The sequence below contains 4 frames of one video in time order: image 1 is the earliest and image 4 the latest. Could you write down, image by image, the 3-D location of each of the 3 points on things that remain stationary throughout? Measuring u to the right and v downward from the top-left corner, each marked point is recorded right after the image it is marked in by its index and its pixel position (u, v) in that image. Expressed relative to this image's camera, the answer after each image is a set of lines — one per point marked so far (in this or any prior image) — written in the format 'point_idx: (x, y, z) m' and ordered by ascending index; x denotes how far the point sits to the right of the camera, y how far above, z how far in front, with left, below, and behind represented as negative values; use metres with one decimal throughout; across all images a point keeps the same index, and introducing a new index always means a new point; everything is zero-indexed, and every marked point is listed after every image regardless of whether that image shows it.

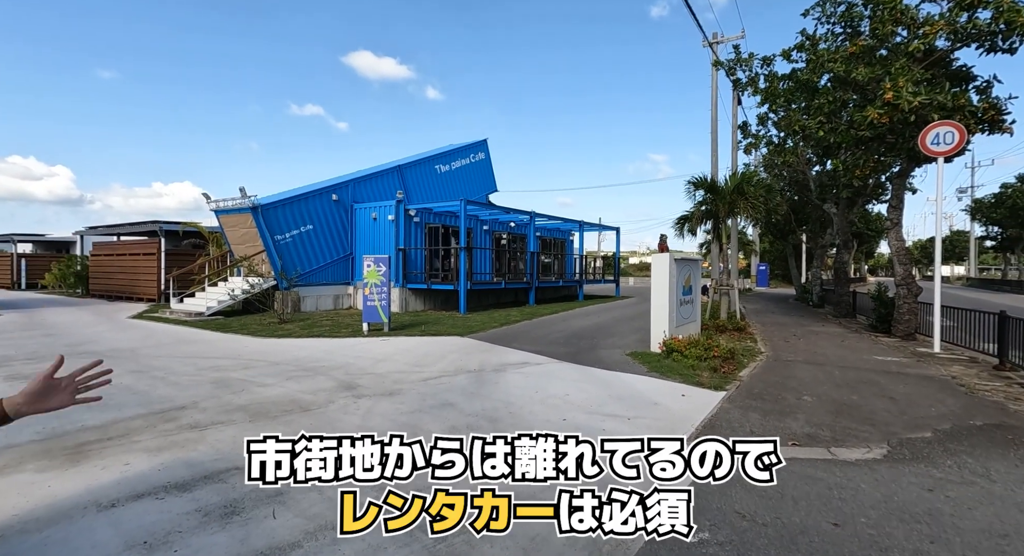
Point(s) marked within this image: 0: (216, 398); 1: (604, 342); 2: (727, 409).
0: (-3.8, -1.5, +6.7) m
1: (+1.8, -1.3, +10.5) m
2: (+2.2, -1.3, +5.2) m
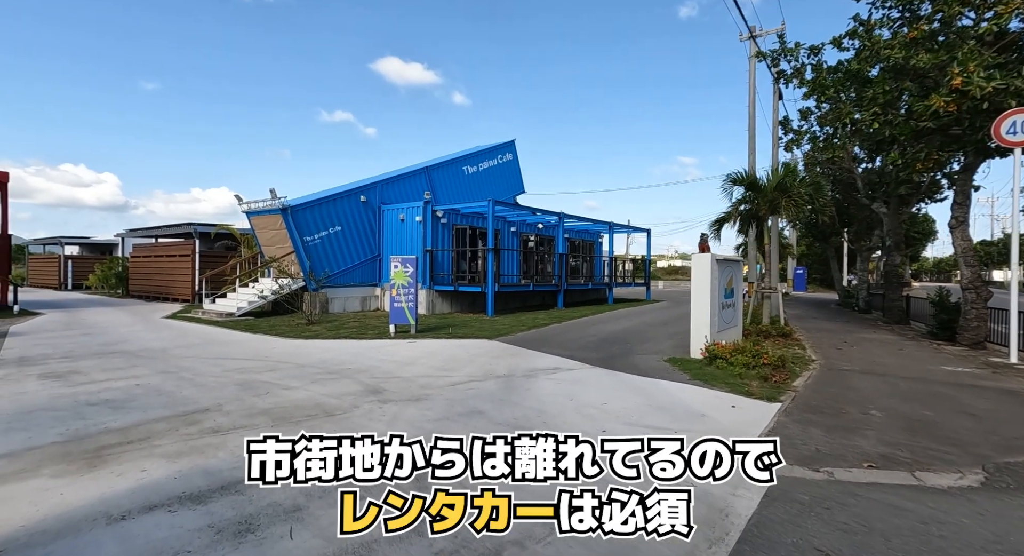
0: (-3.4, -1.5, +6.5) m
1: (+2.4, -1.3, +10.0) m
2: (+2.5, -1.3, +4.8) m
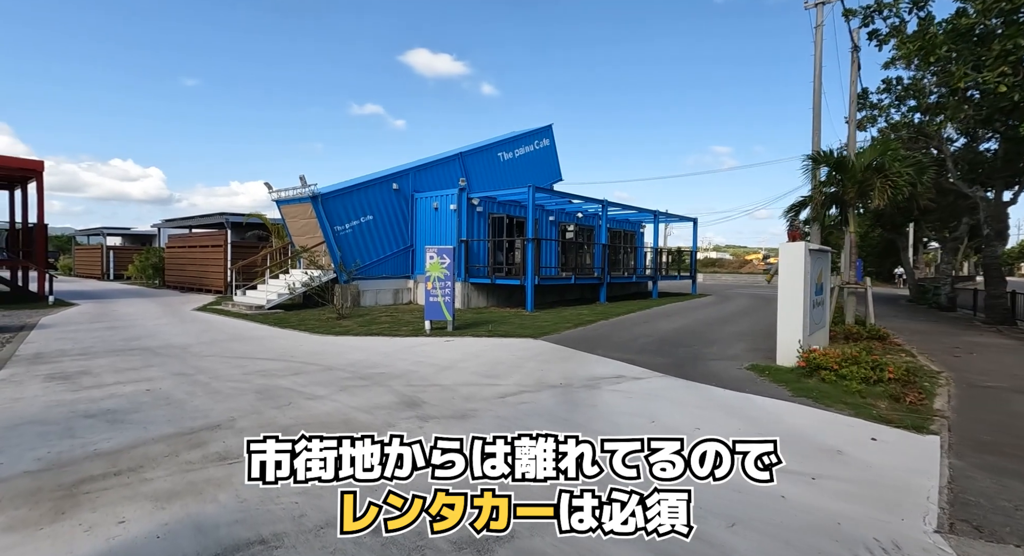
0: (-2.7, -1.5, +5.6) m
1: (+3.3, -1.2, +8.8) m
2: (+3.0, -1.3, +3.5) m
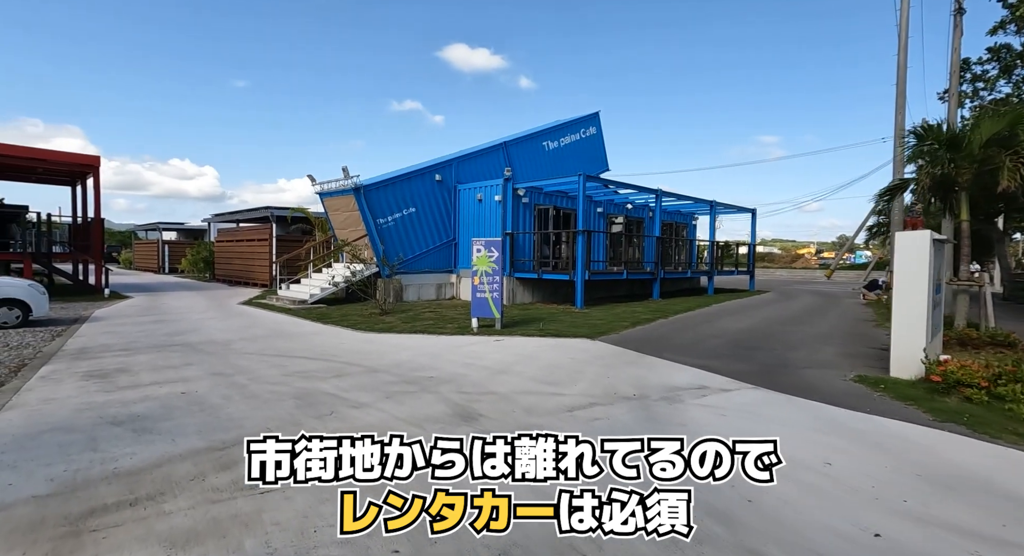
0: (-2.1, -1.4, +4.9) m
1: (+4.2, -1.2, +7.7) m
2: (+3.5, -1.3, +2.5) m
